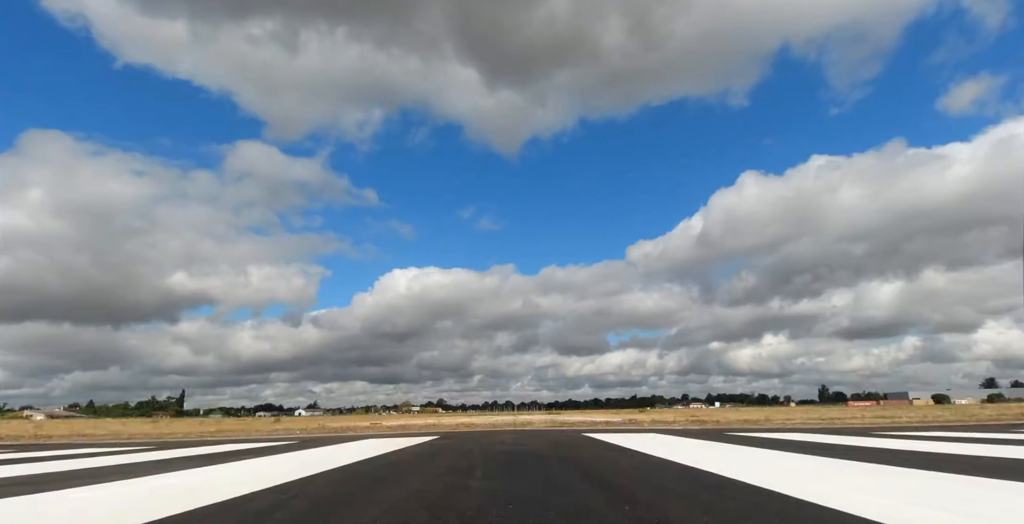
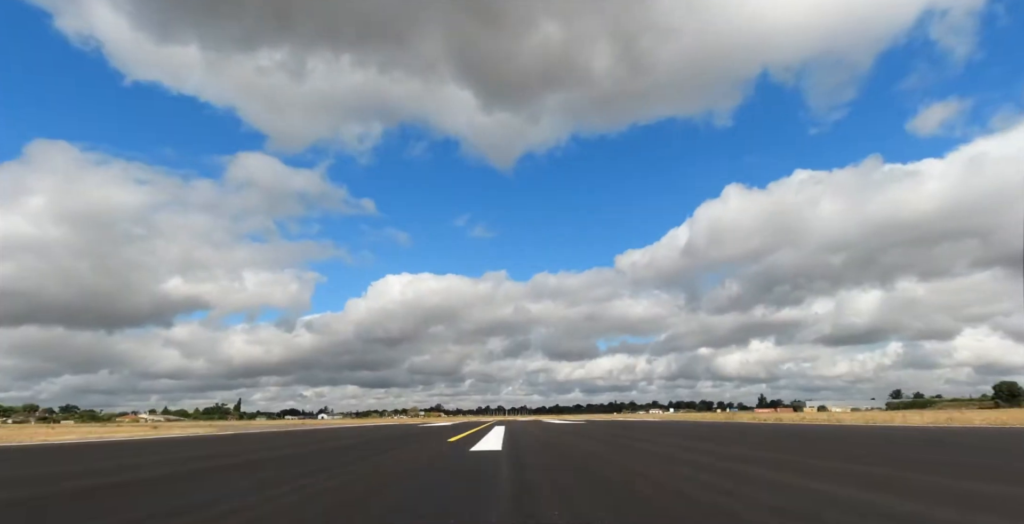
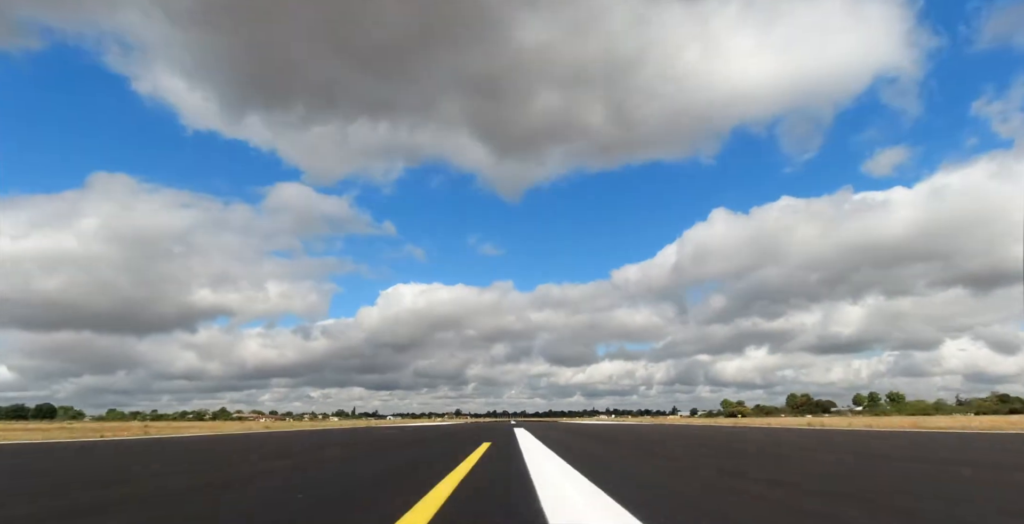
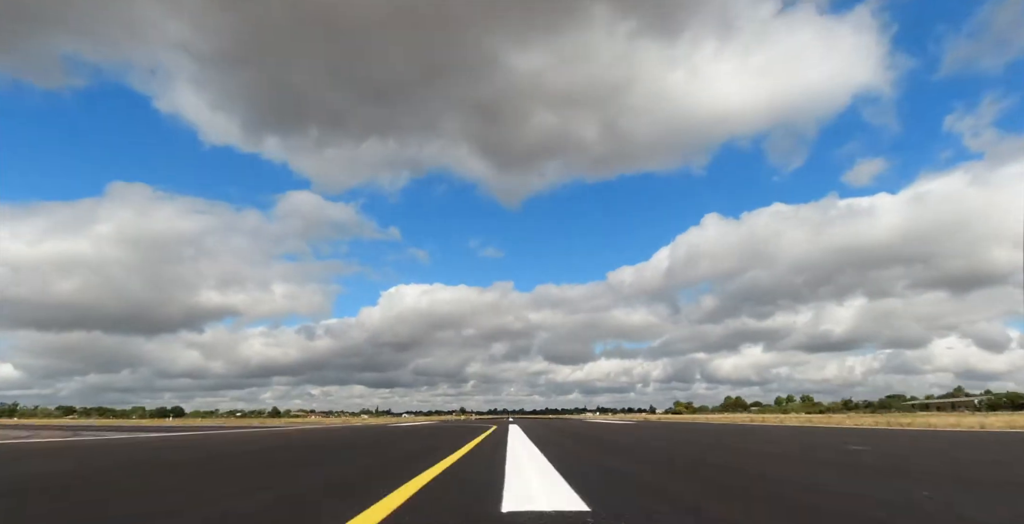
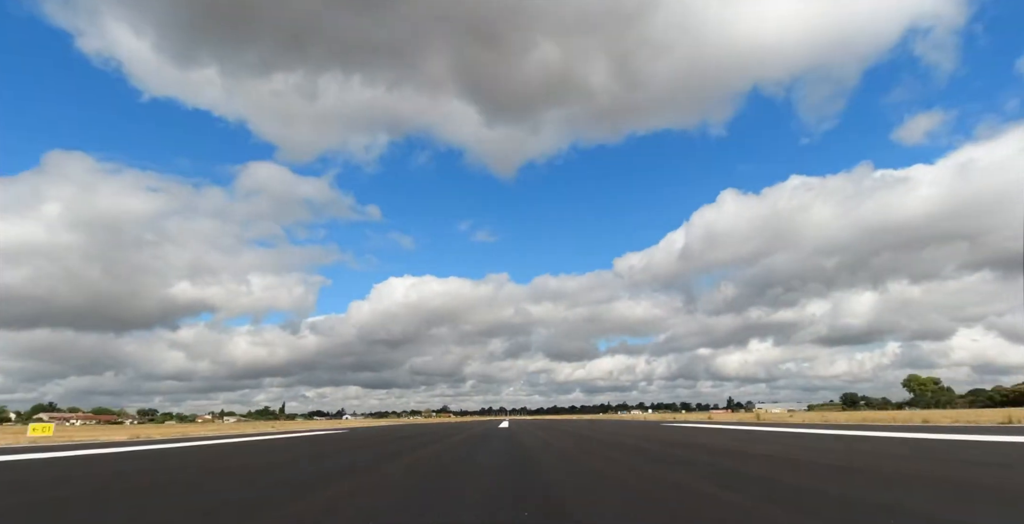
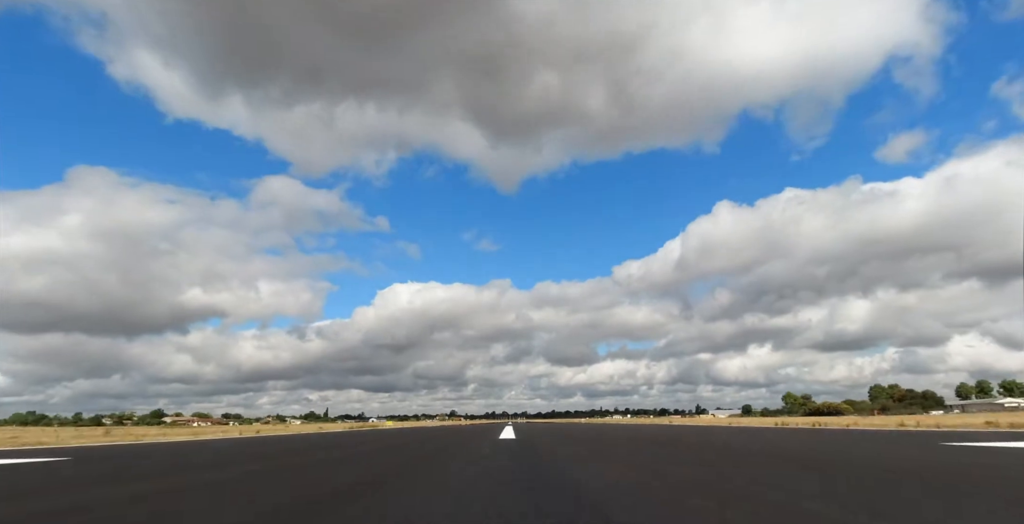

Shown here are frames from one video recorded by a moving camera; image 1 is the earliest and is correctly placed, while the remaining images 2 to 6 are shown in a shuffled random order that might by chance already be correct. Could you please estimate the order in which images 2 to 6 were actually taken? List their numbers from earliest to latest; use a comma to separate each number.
2, 5, 6, 3, 4
